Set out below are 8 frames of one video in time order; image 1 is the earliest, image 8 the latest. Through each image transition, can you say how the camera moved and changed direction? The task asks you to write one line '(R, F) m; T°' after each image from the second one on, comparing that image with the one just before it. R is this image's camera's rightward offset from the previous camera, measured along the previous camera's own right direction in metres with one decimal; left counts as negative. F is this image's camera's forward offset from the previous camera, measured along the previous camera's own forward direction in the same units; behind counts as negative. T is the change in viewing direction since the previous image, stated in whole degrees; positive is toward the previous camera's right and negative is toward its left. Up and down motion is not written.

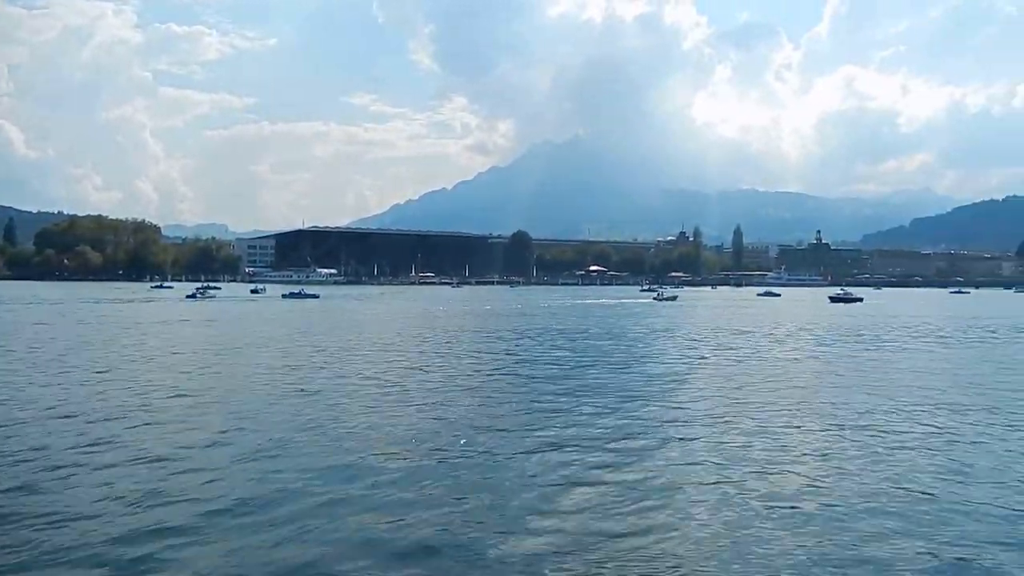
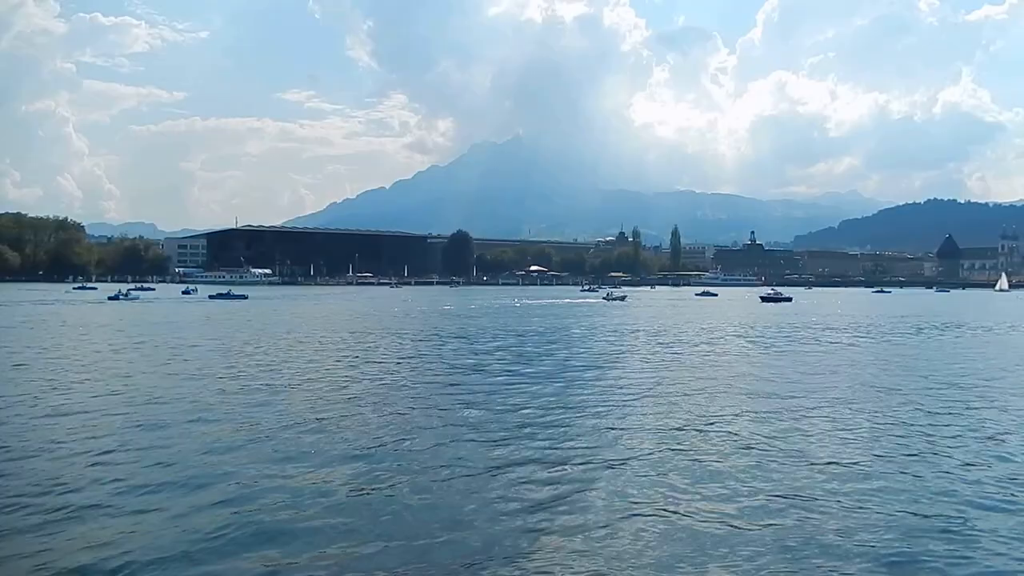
(0.0, +0.1) m; +4°
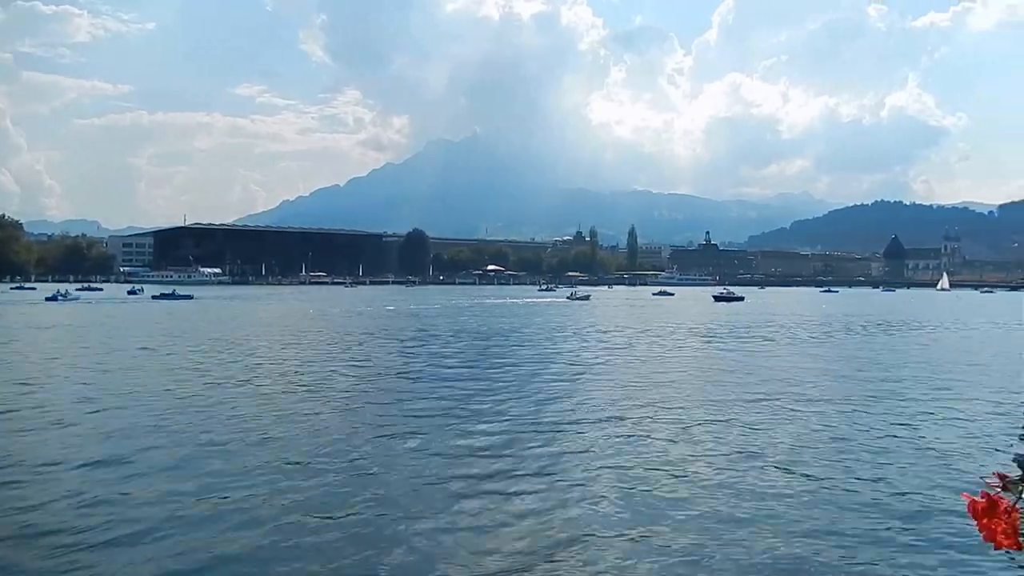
(0.0, +0.1) m; +3°
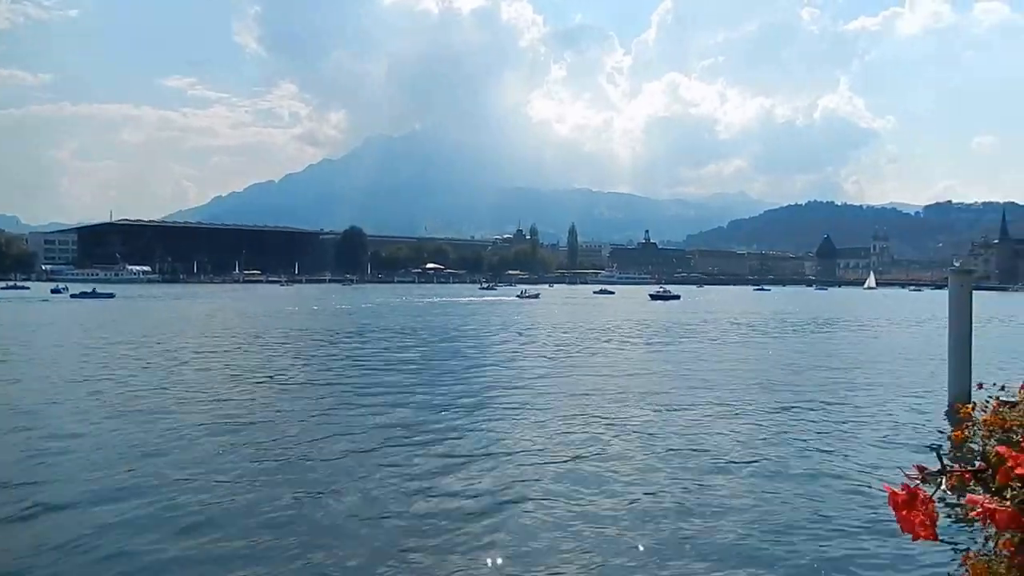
(+0.2, +0.2) m; +4°
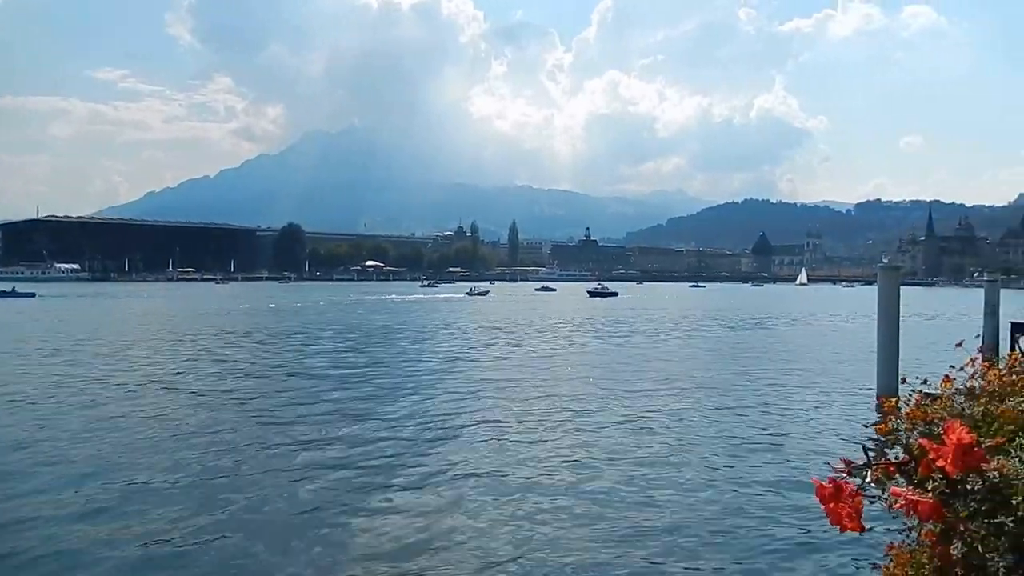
(+0.5, +0.1) m; +3°
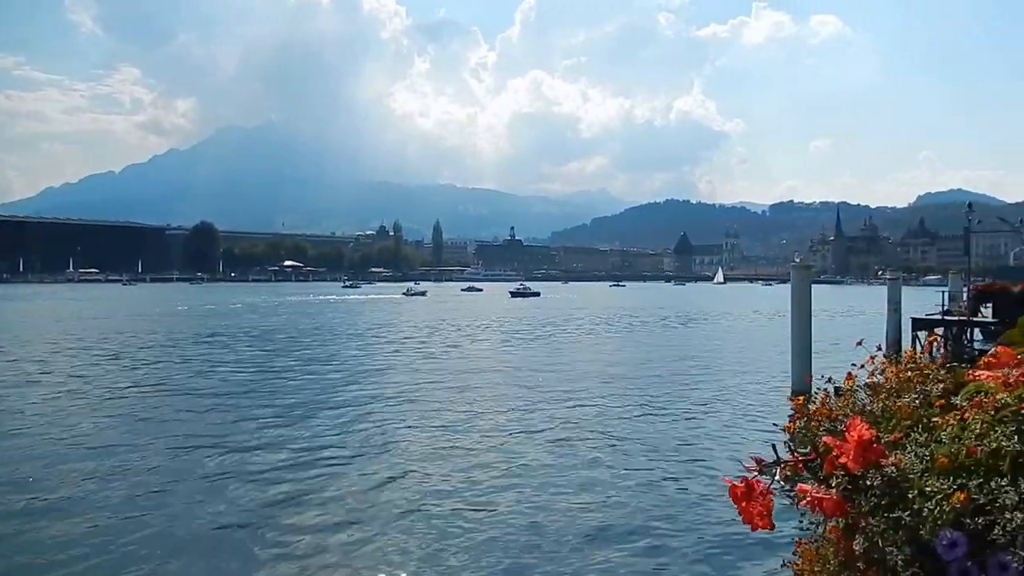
(+0.1, +0.2) m; +5°
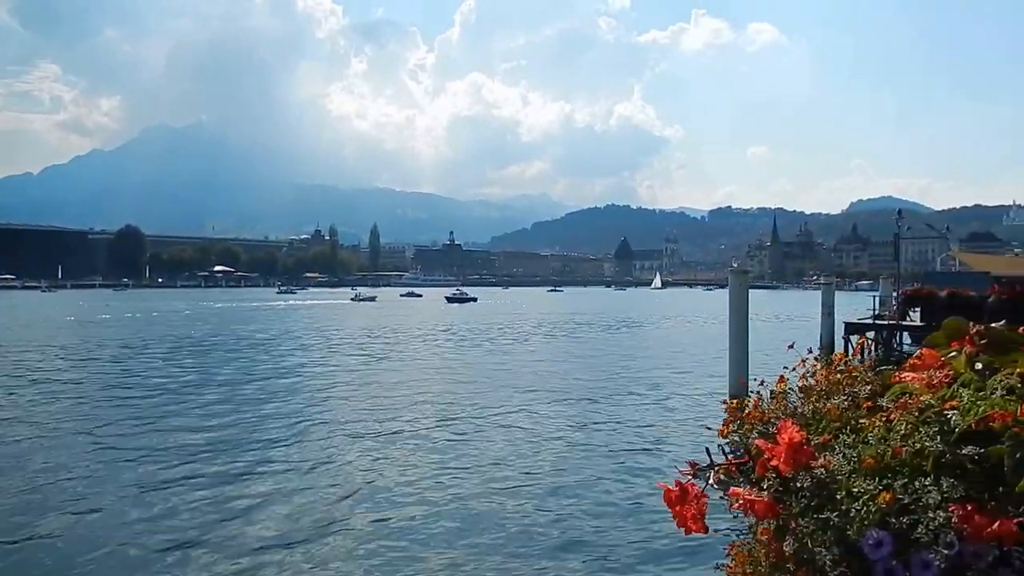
(+0.3, +0.3) m; +4°
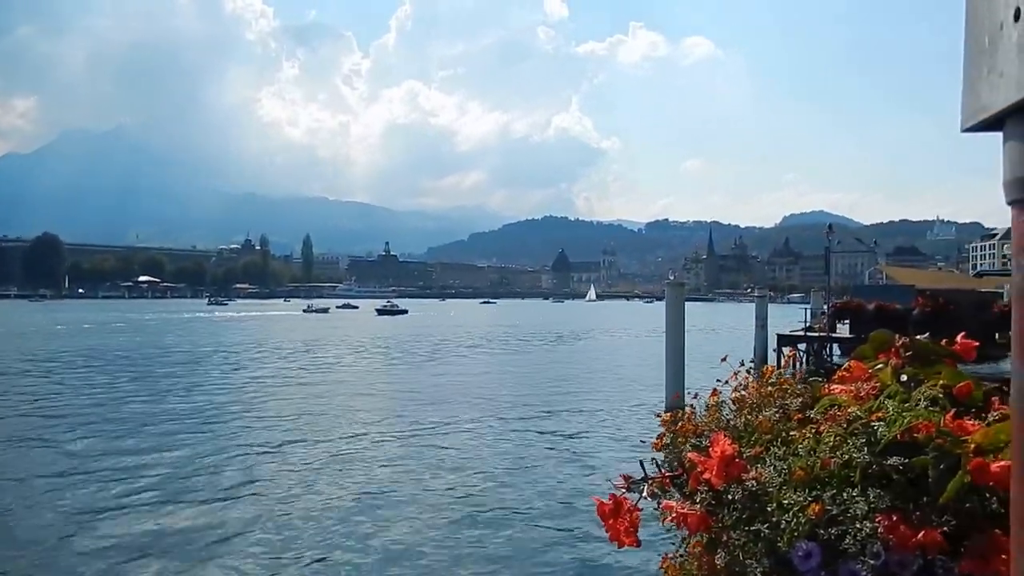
(+0.4, +0.3) m; +4°
